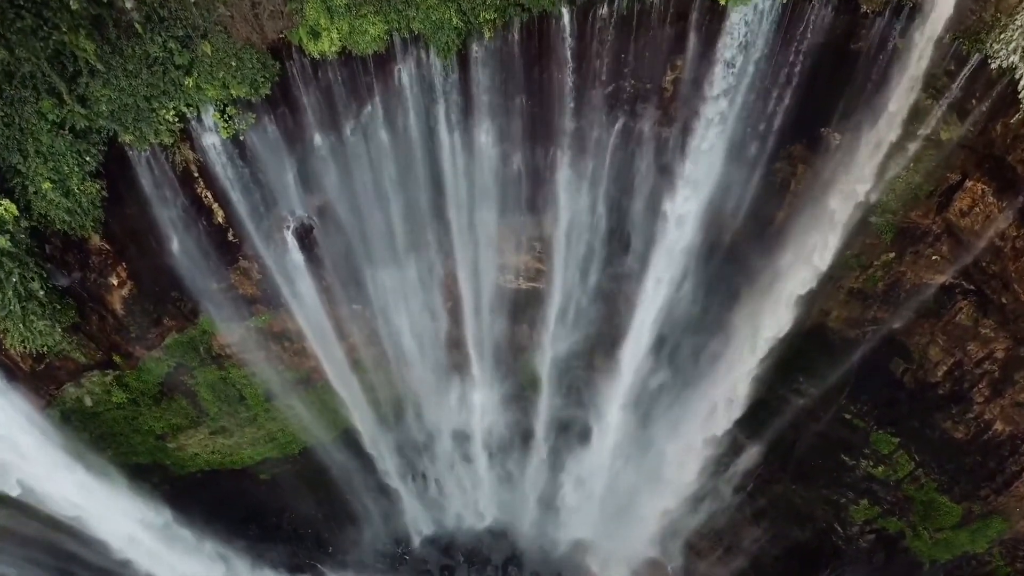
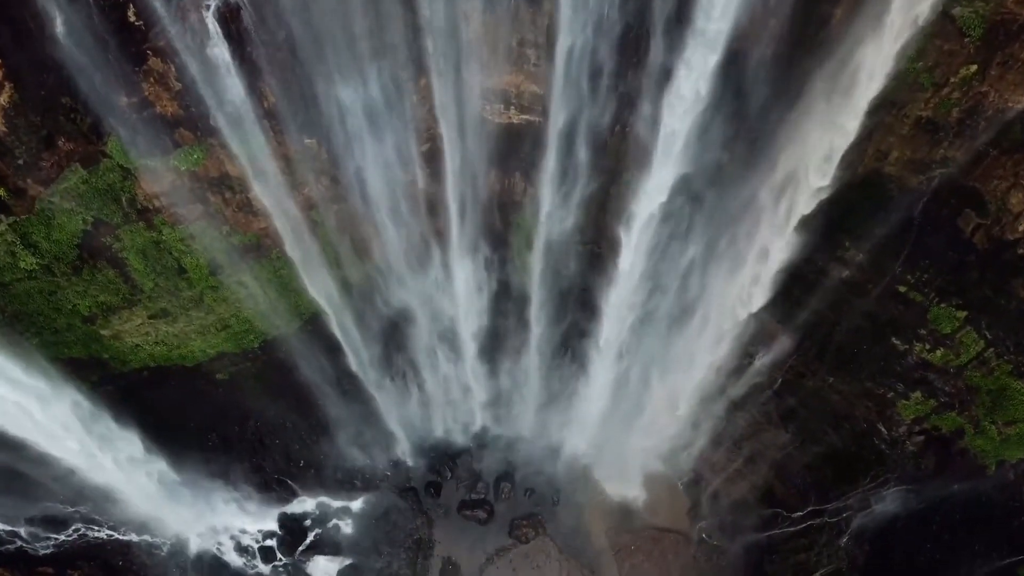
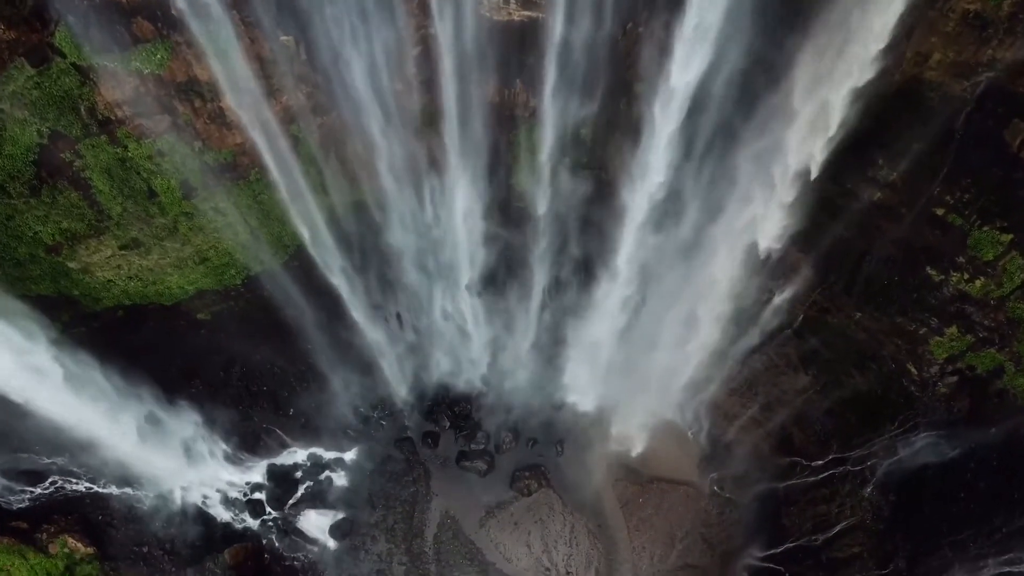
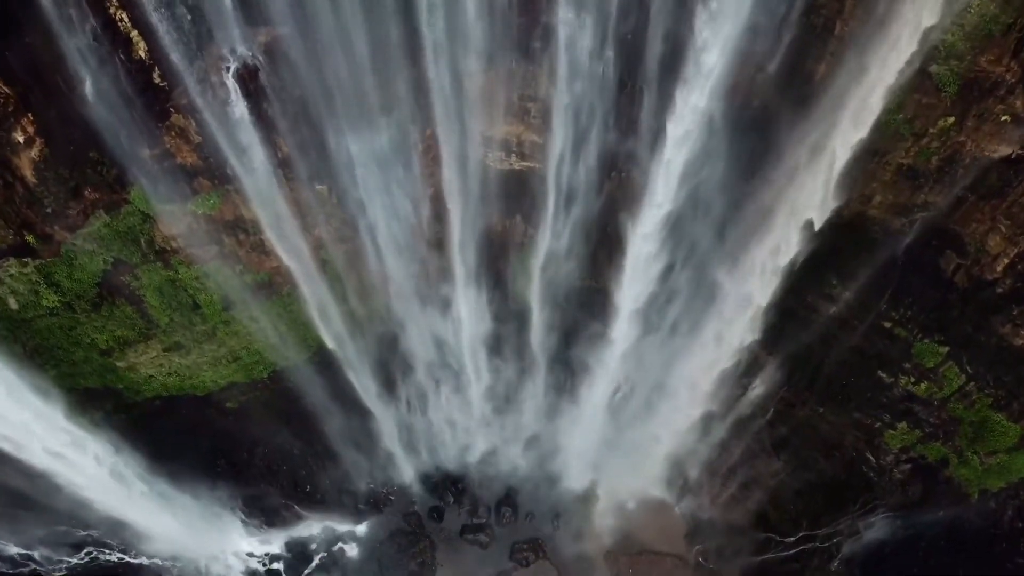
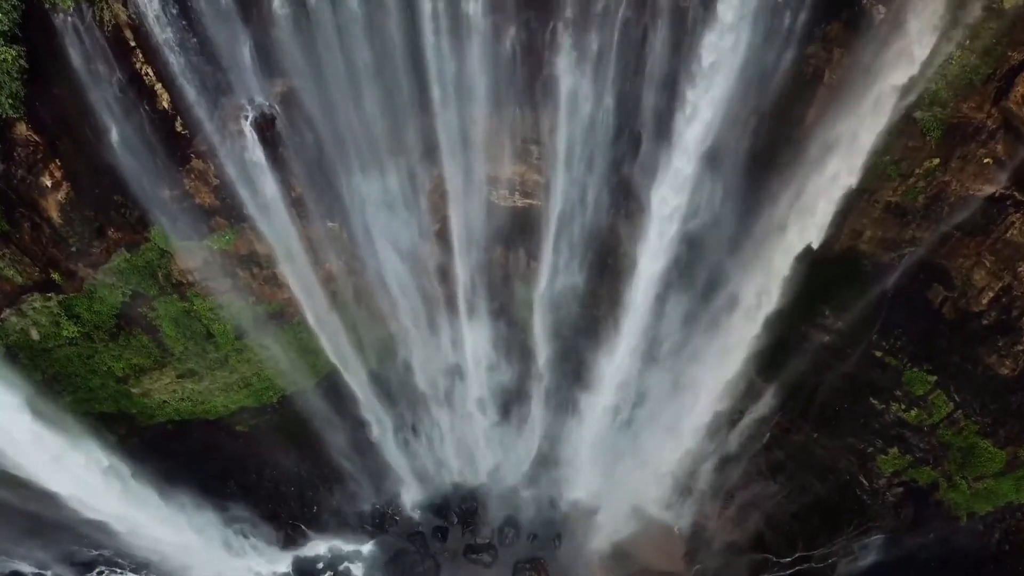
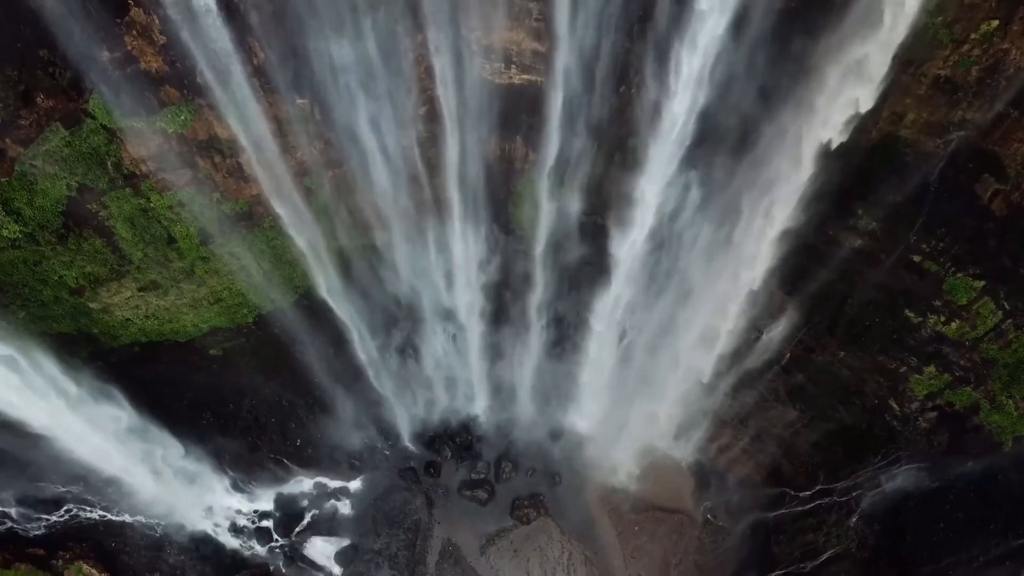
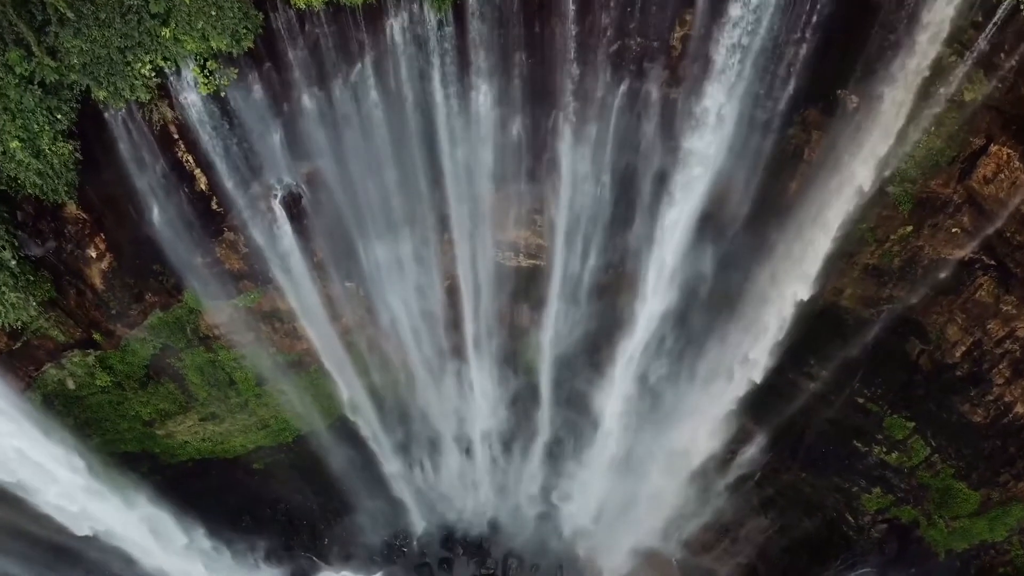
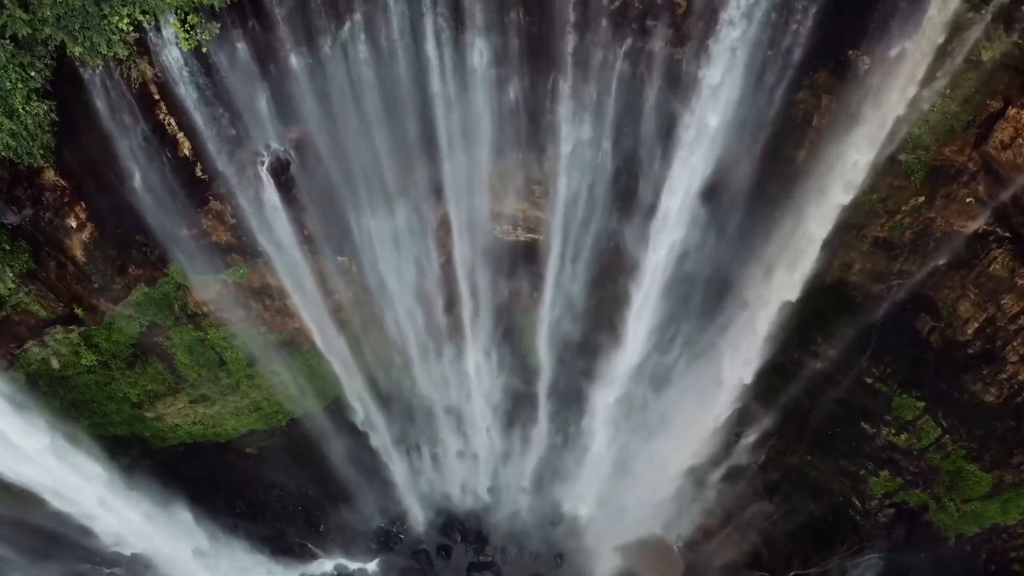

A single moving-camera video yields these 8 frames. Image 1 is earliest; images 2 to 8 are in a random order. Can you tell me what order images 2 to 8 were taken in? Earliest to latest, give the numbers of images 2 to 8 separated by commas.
7, 8, 5, 4, 2, 6, 3
